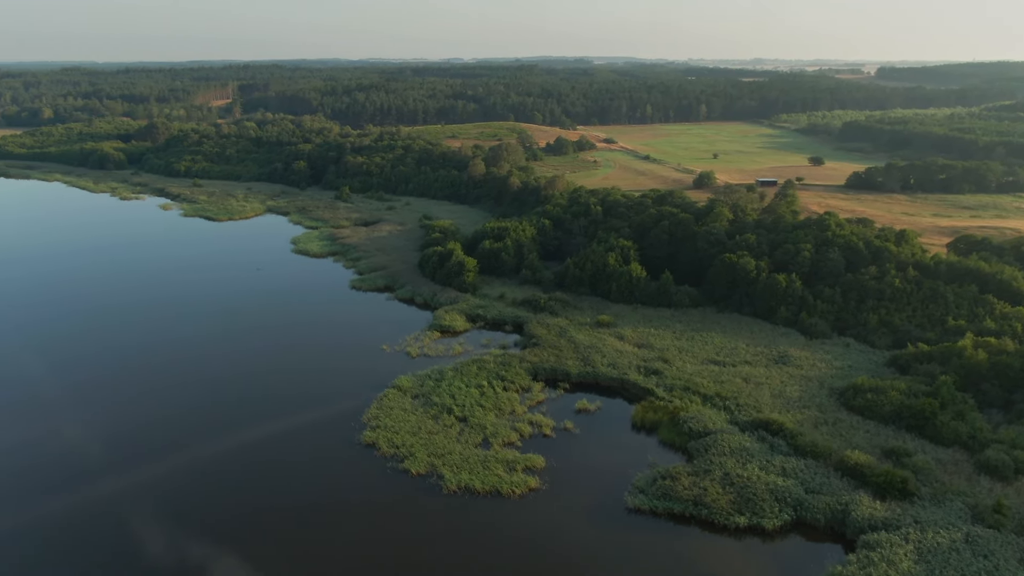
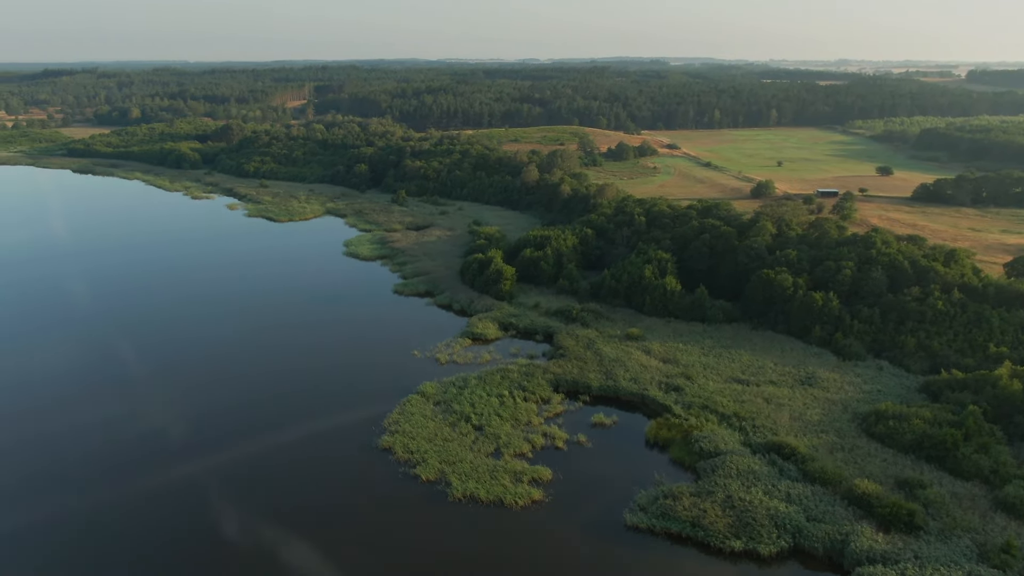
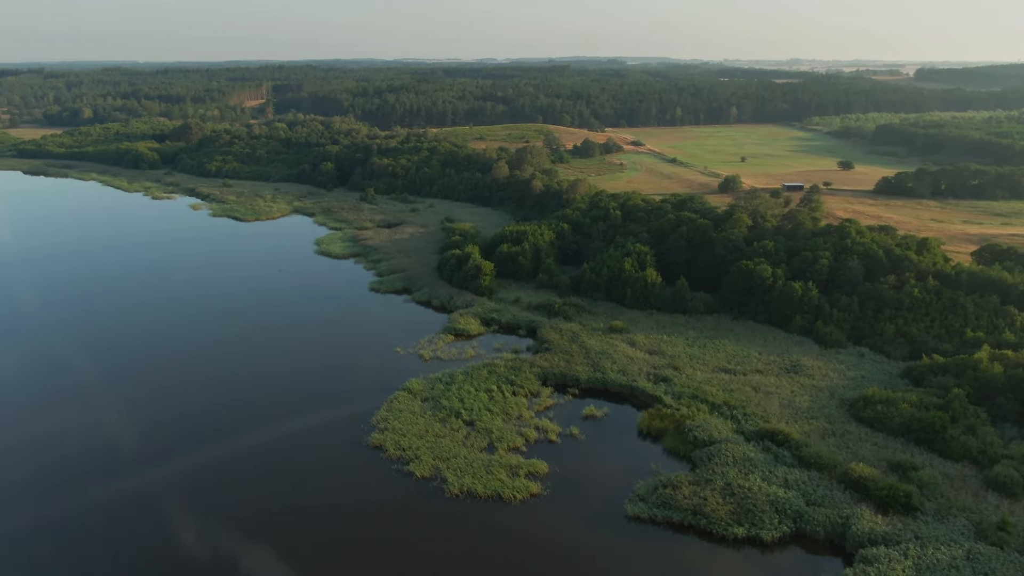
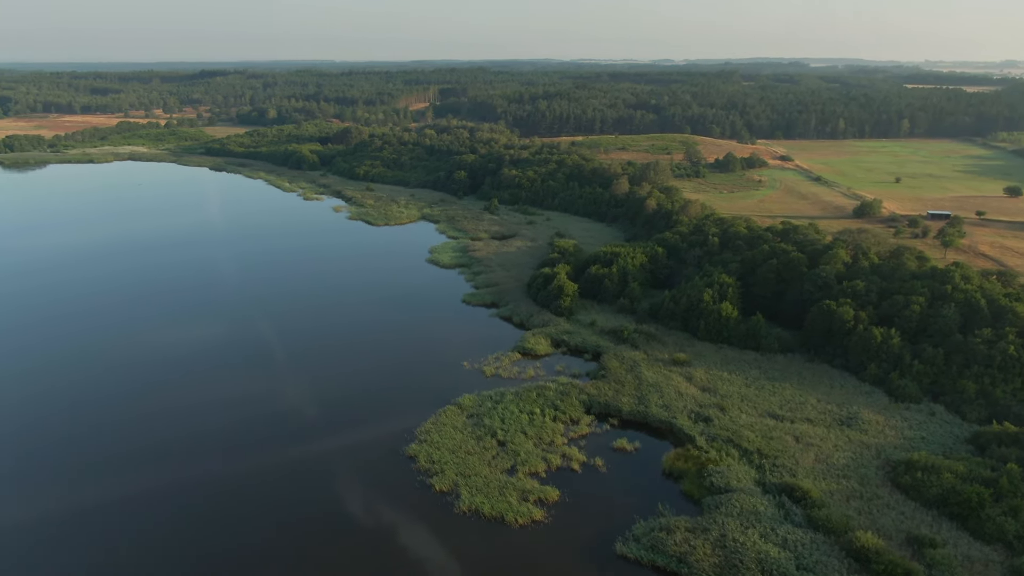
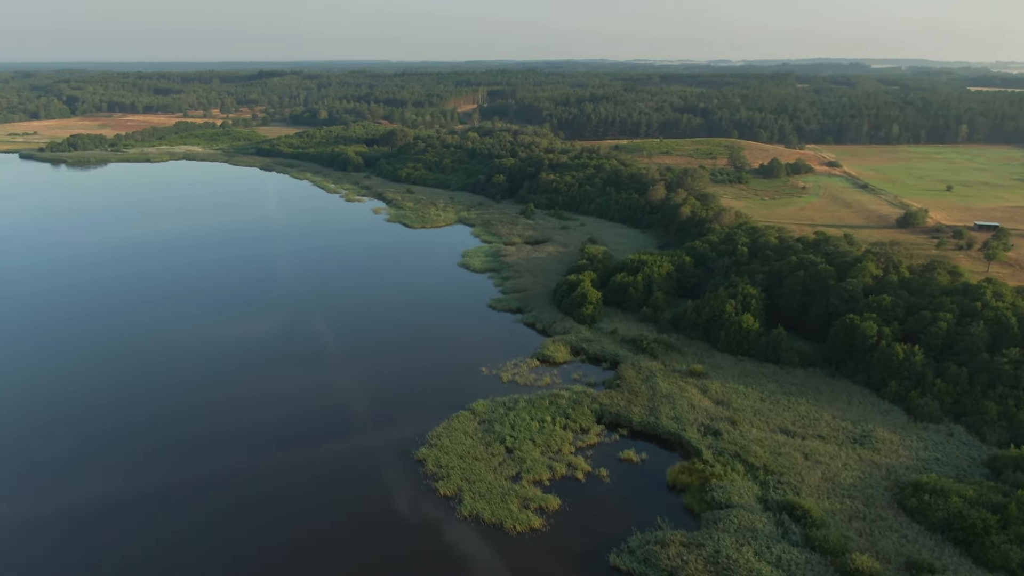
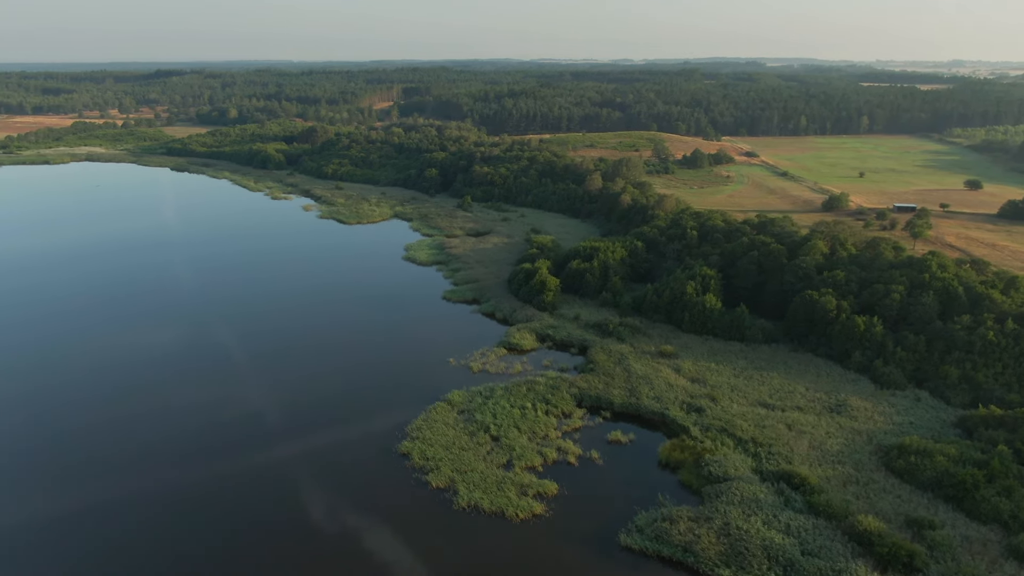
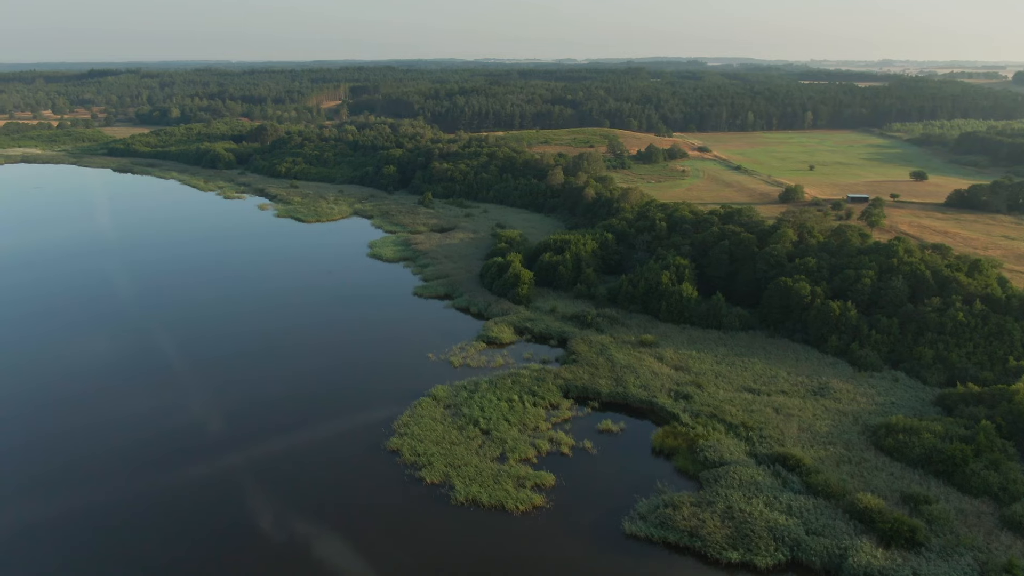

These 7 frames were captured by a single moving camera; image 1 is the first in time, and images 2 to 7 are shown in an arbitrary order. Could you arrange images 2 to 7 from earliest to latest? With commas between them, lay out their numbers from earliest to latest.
3, 2, 7, 6, 4, 5
